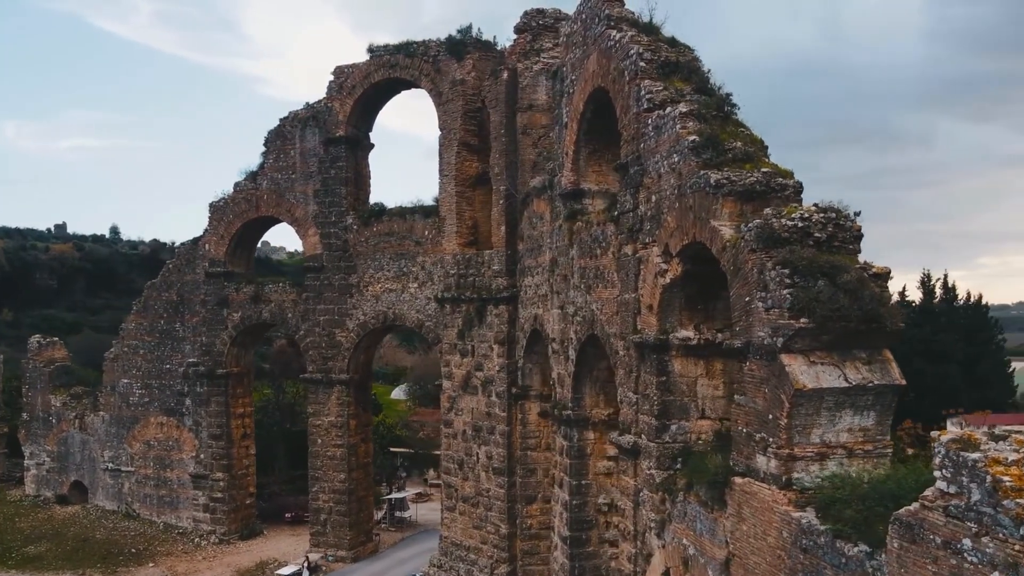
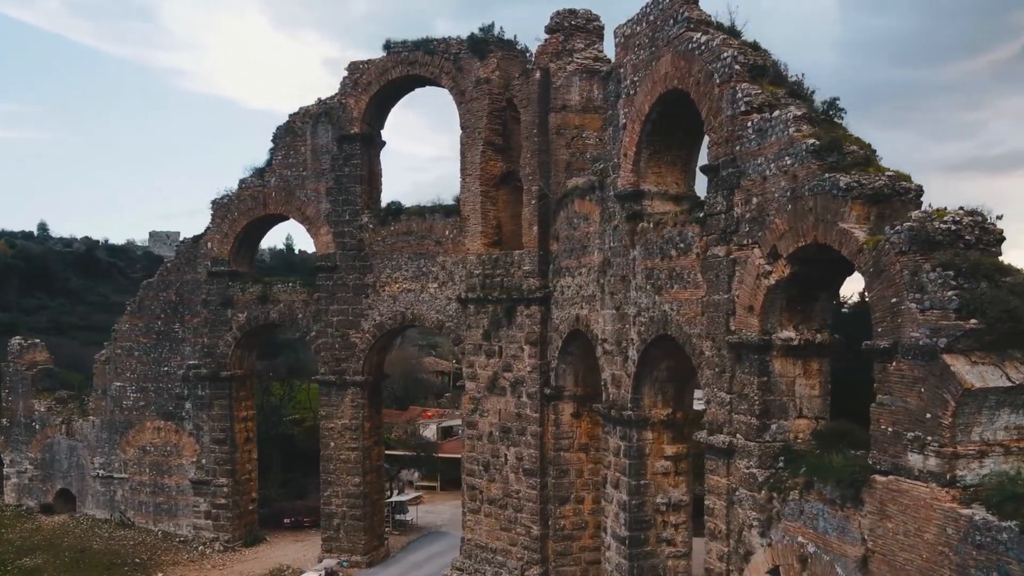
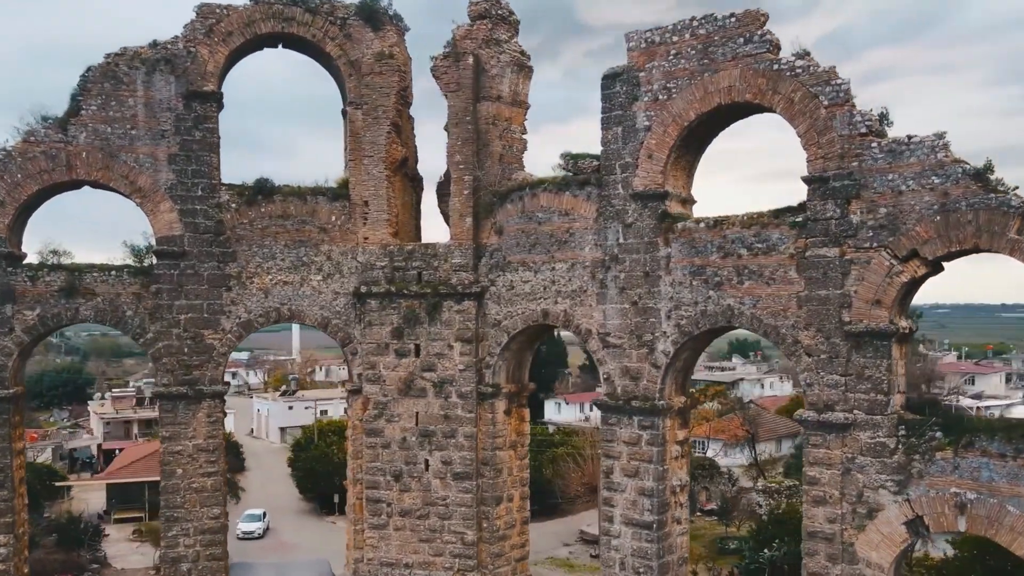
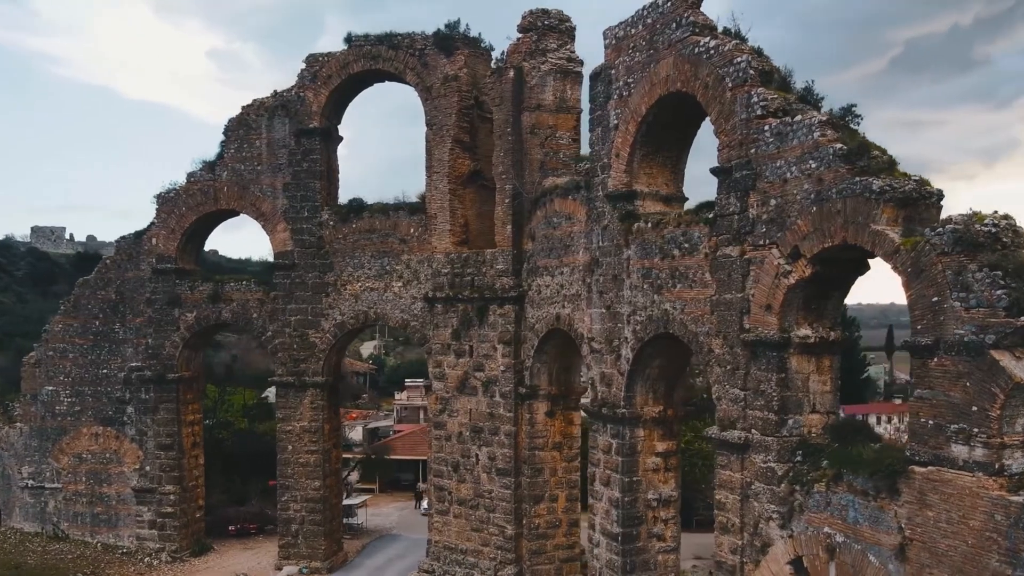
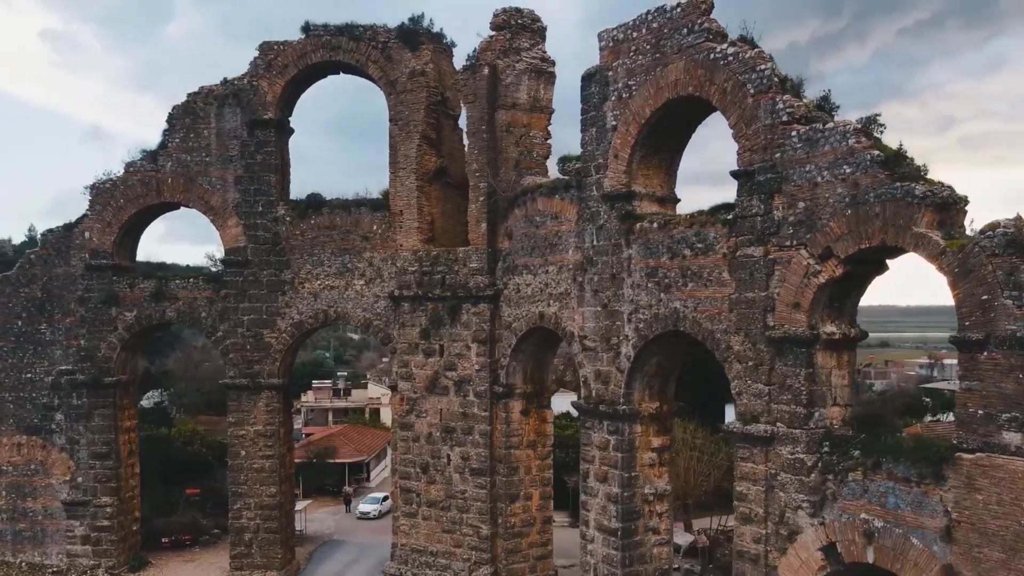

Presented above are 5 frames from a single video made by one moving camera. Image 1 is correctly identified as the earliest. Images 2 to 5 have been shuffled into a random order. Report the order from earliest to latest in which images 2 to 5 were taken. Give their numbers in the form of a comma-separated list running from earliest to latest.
2, 4, 5, 3
